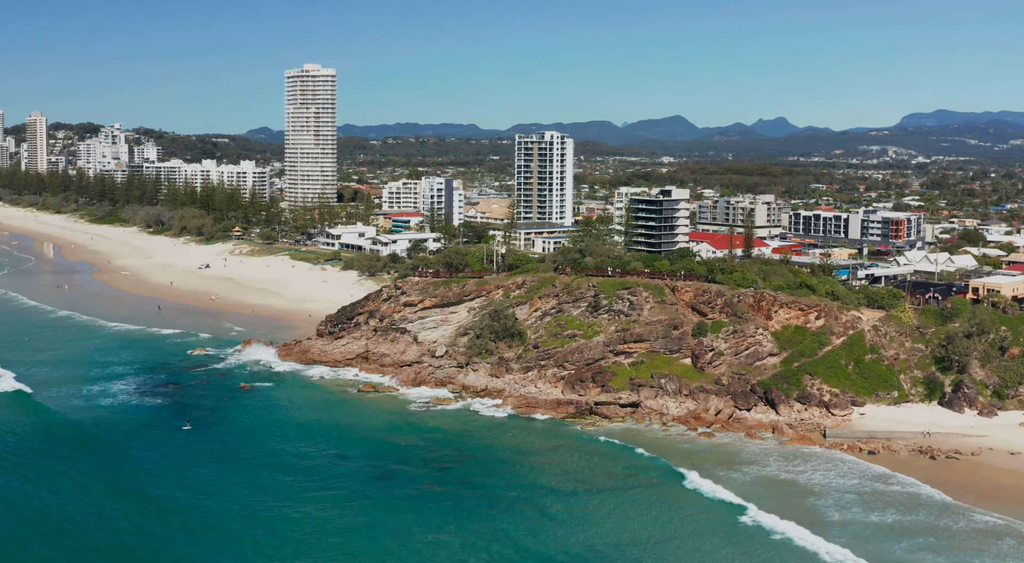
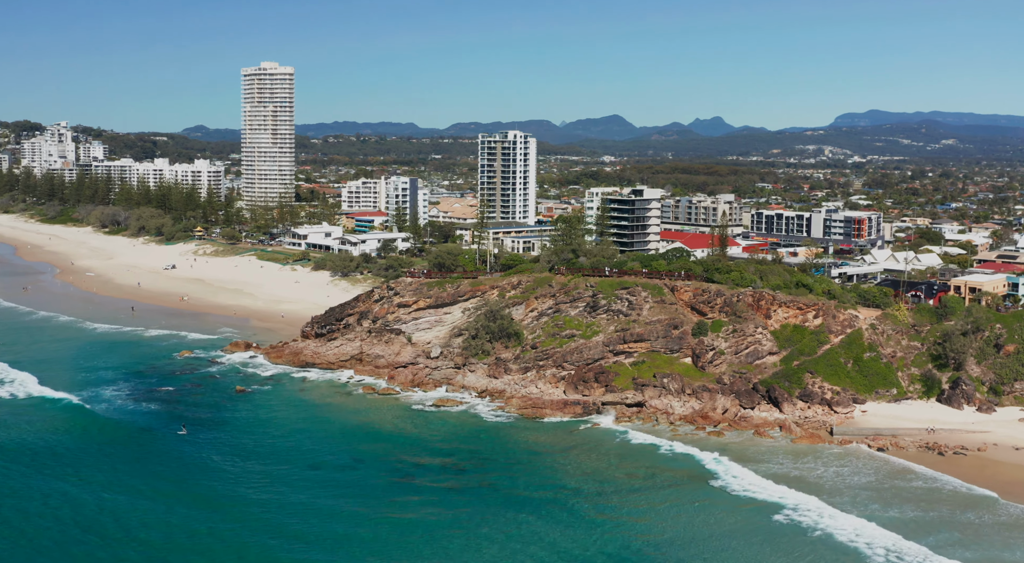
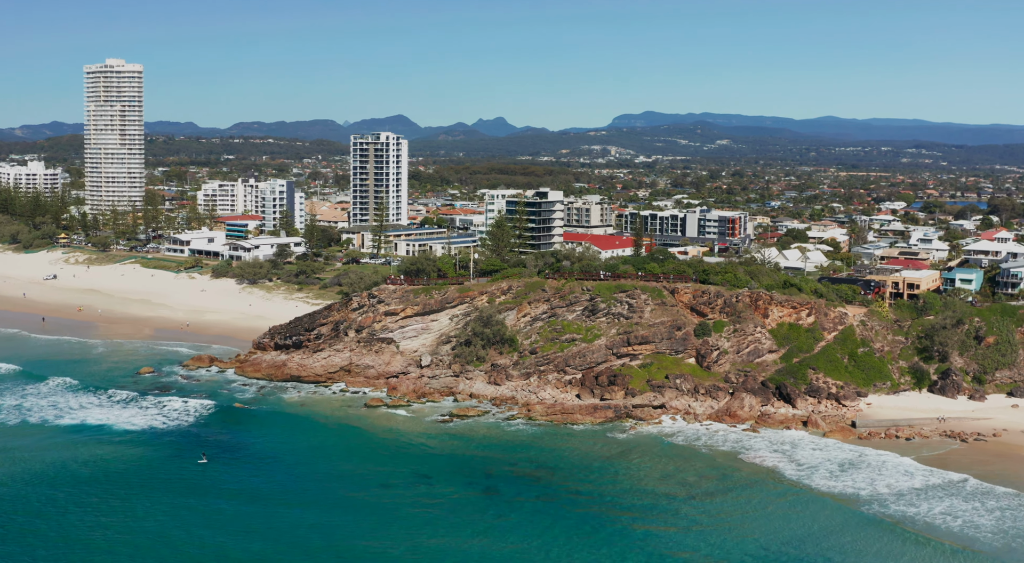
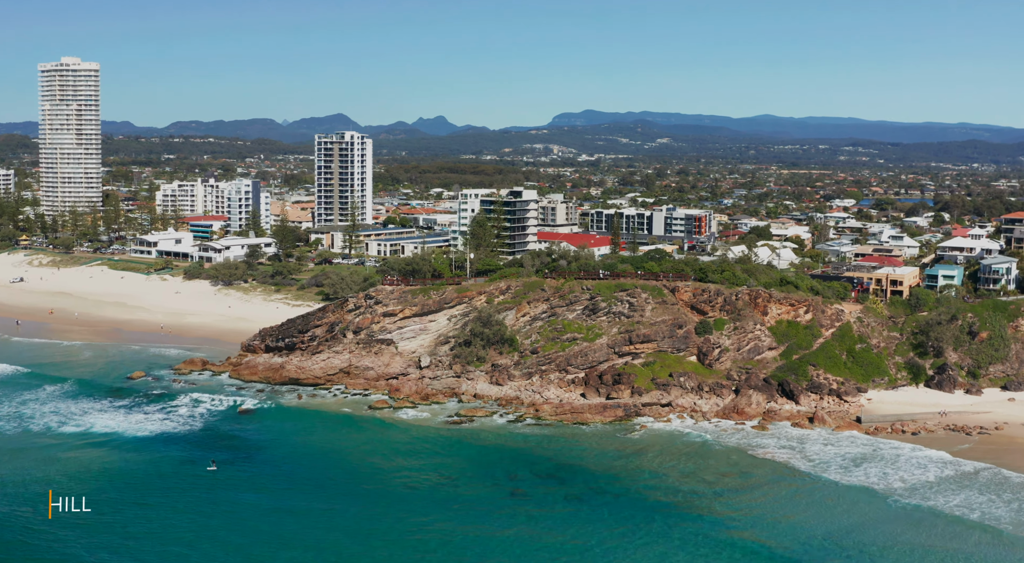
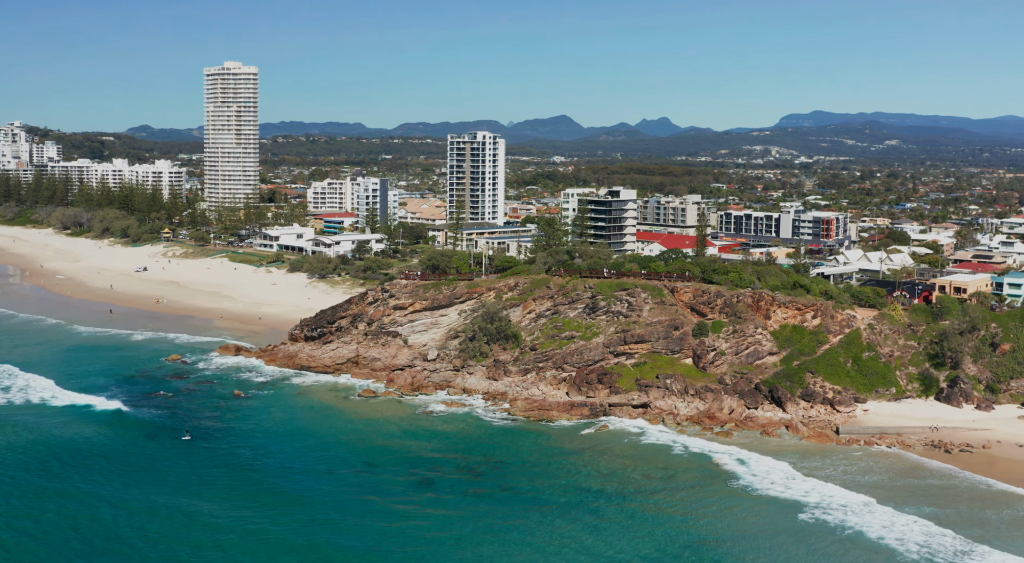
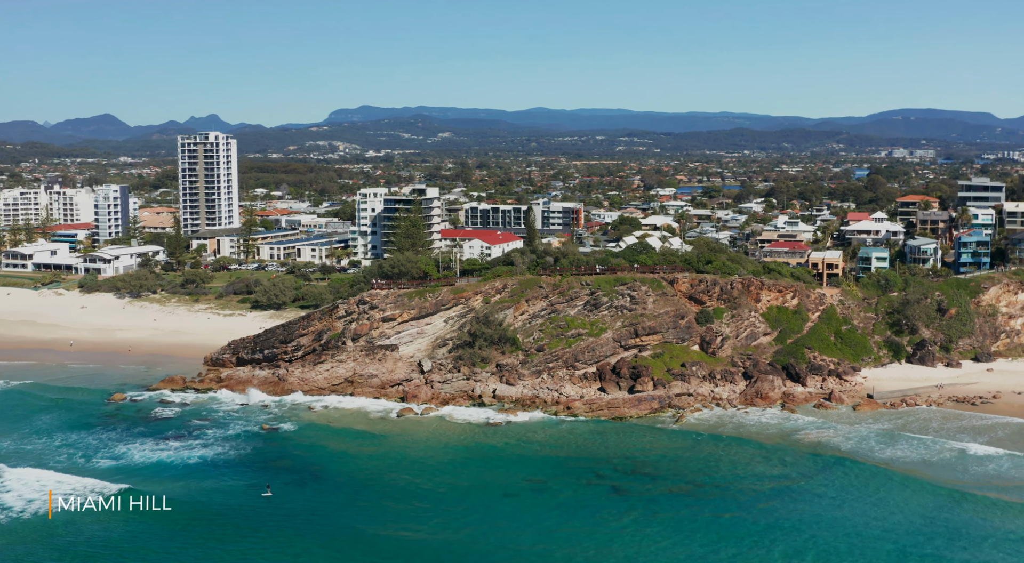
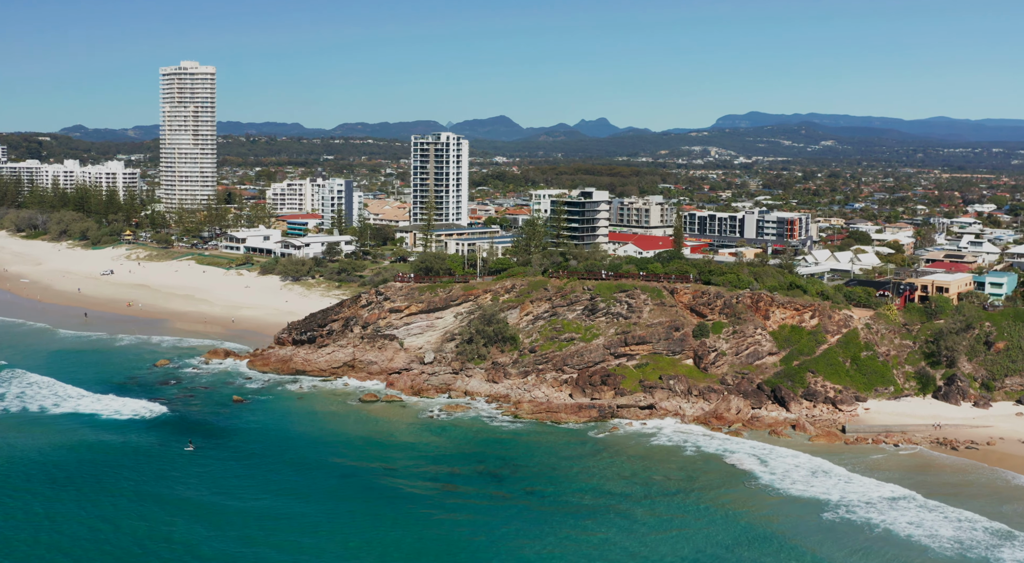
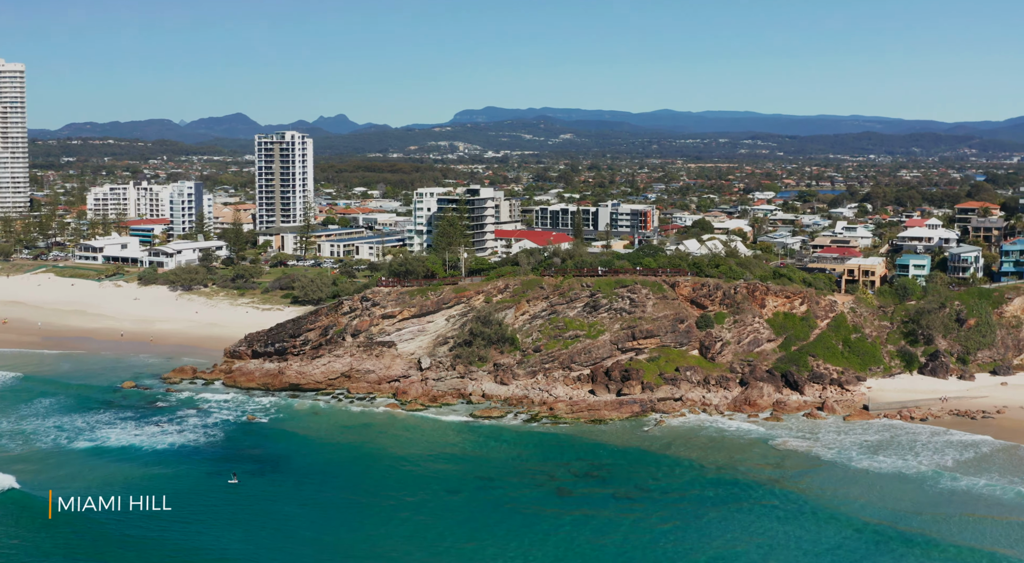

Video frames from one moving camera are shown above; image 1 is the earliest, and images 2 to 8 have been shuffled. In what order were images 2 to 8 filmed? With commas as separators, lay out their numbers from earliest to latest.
2, 5, 7, 3, 4, 8, 6
